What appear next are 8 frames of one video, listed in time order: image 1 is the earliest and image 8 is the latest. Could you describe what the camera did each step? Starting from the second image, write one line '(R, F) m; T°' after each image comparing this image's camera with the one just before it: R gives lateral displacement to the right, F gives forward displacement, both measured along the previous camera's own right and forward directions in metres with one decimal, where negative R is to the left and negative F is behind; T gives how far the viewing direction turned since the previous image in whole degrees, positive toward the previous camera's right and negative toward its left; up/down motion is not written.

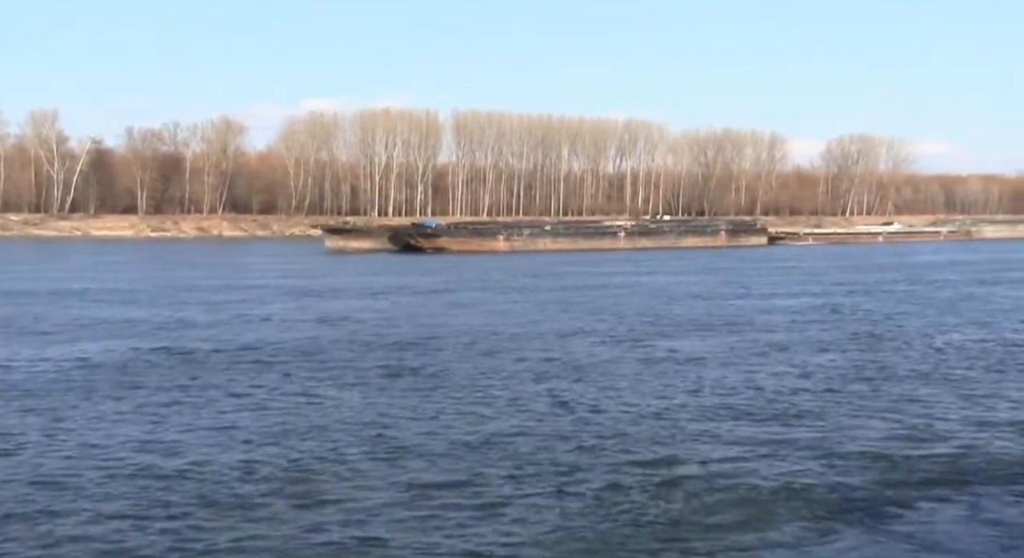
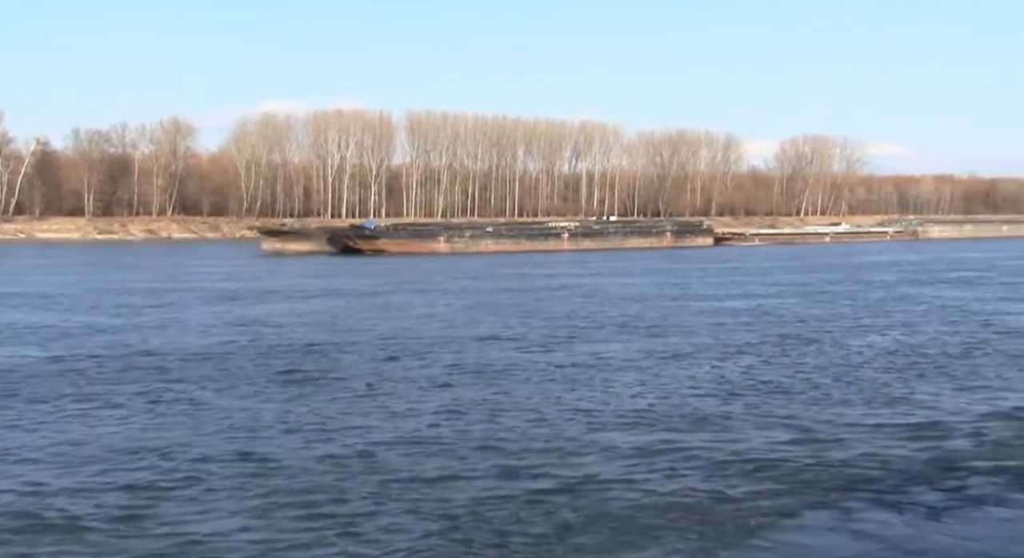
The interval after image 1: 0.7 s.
(+0.3, +0.1) m; +2°
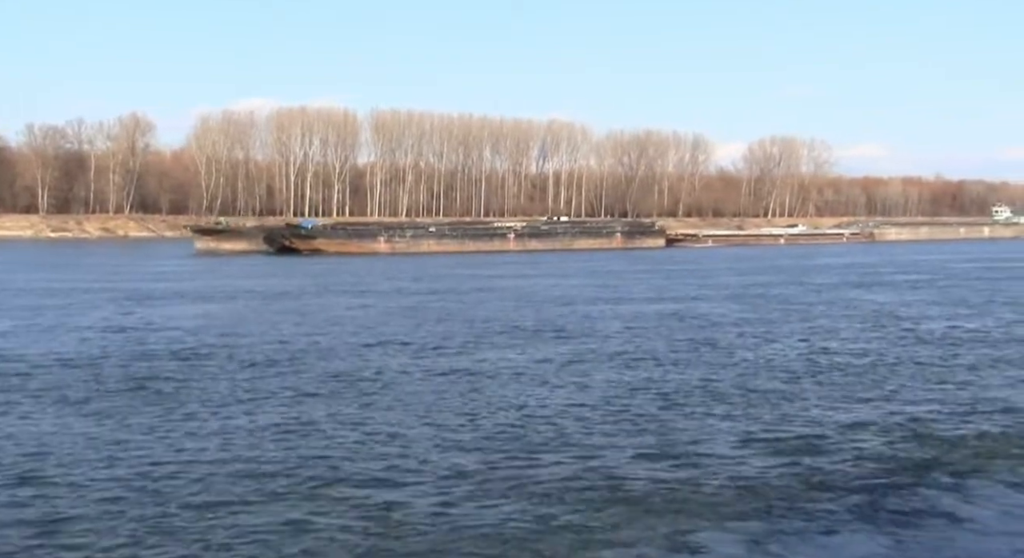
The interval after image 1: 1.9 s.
(+0.4, +0.3) m; +1°
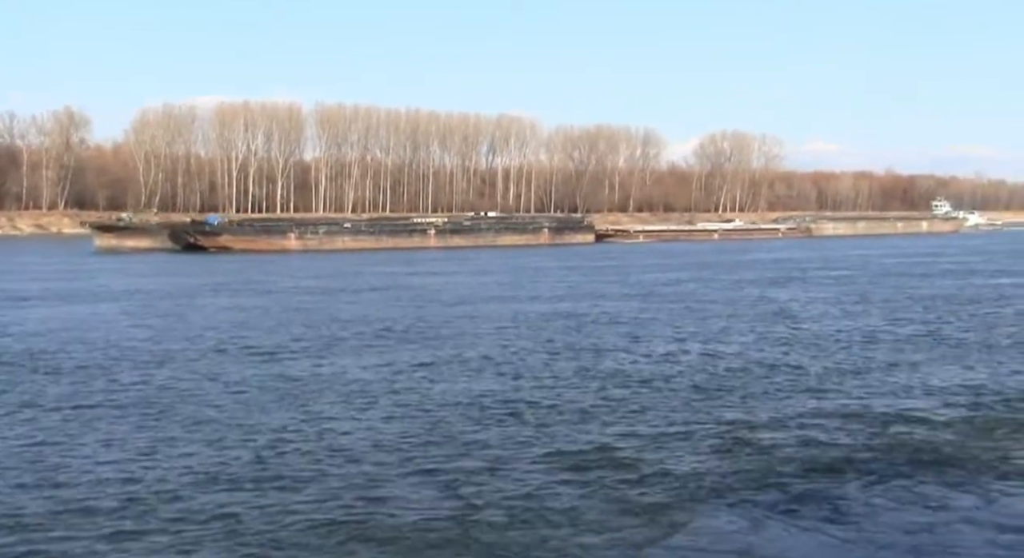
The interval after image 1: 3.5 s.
(+0.5, +0.4) m; +1°
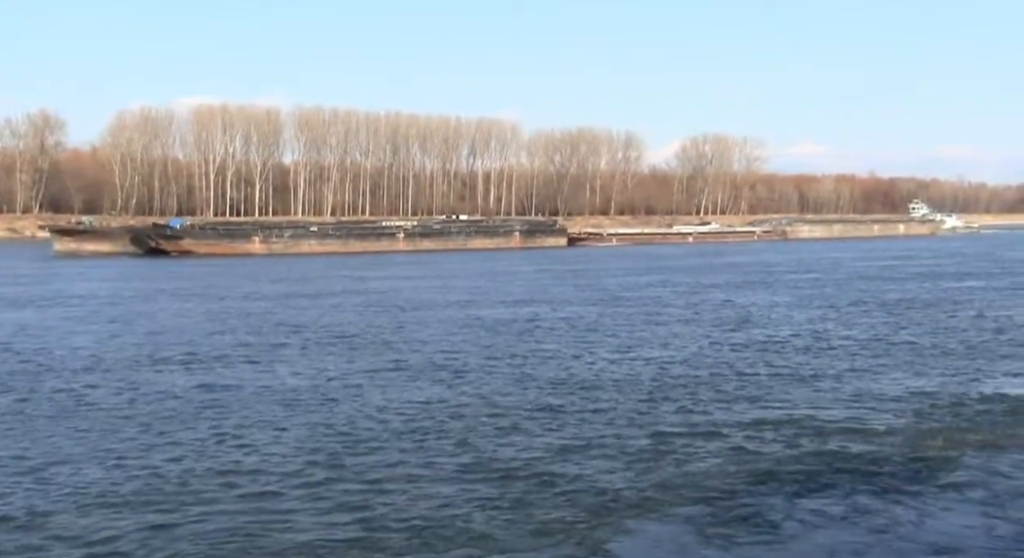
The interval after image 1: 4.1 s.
(+0.2, +0.2) m; 0°
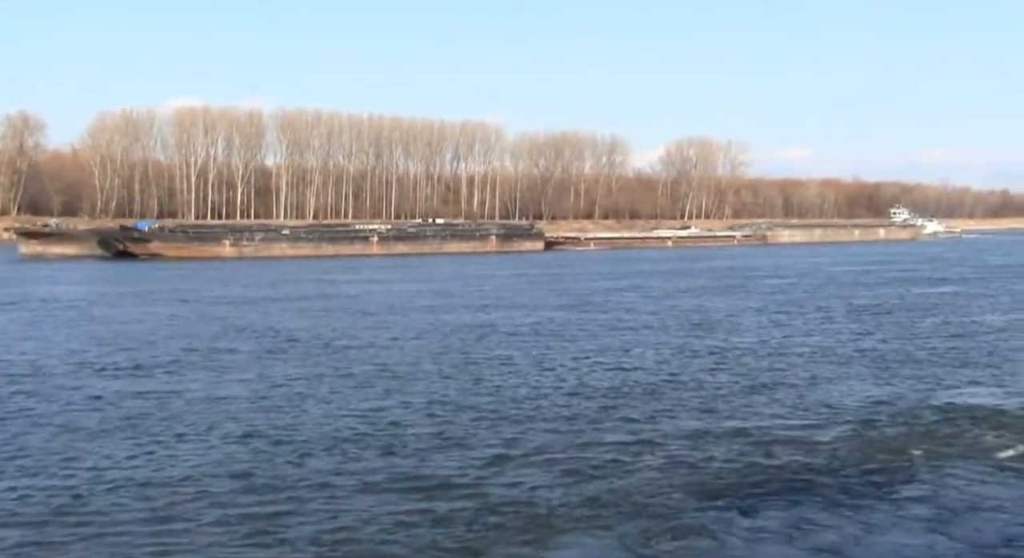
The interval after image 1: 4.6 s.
(-1.8, -2.5) m; -6°
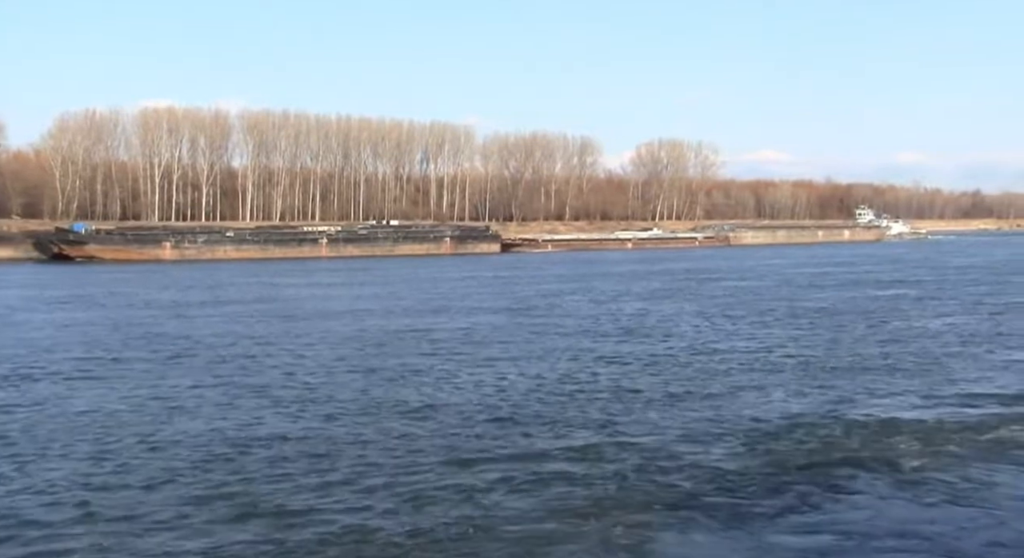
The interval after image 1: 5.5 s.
(+0.7, +0.7) m; +1°
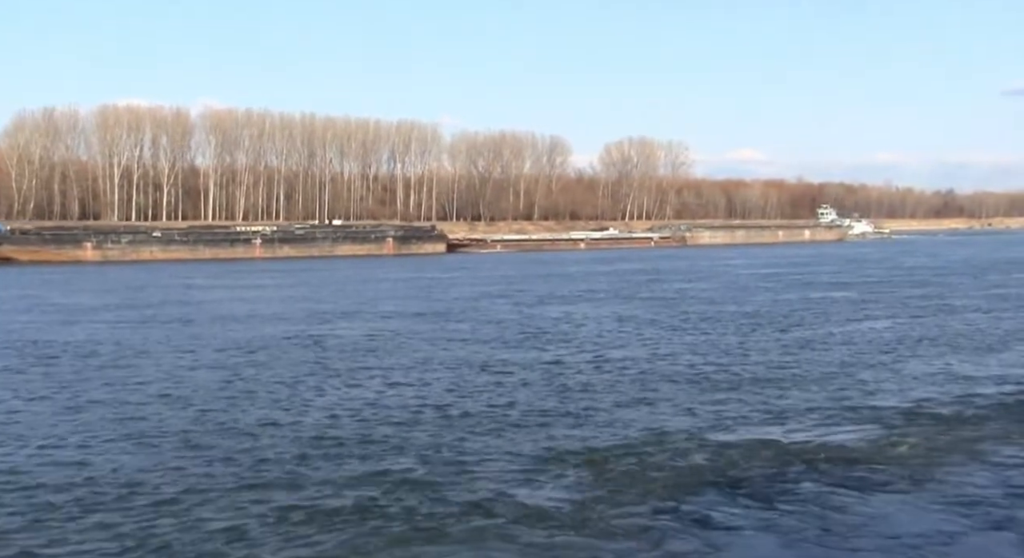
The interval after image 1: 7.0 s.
(+1.1, +1.1) m; +1°
